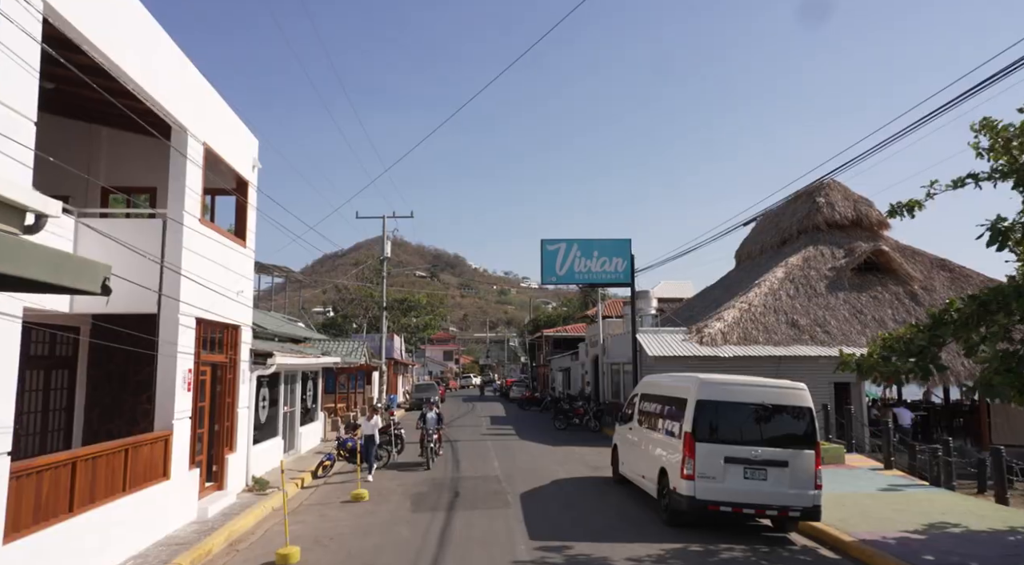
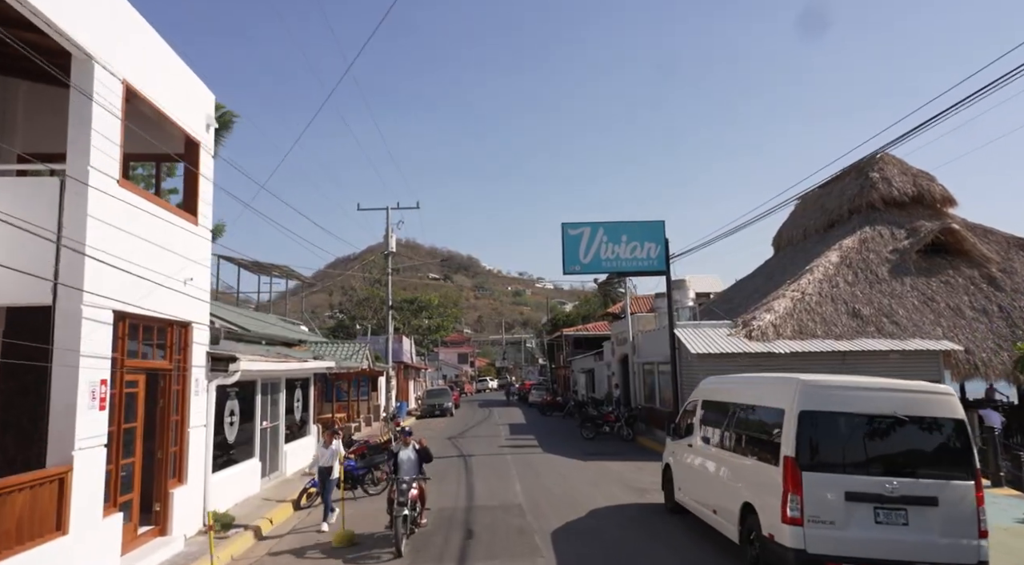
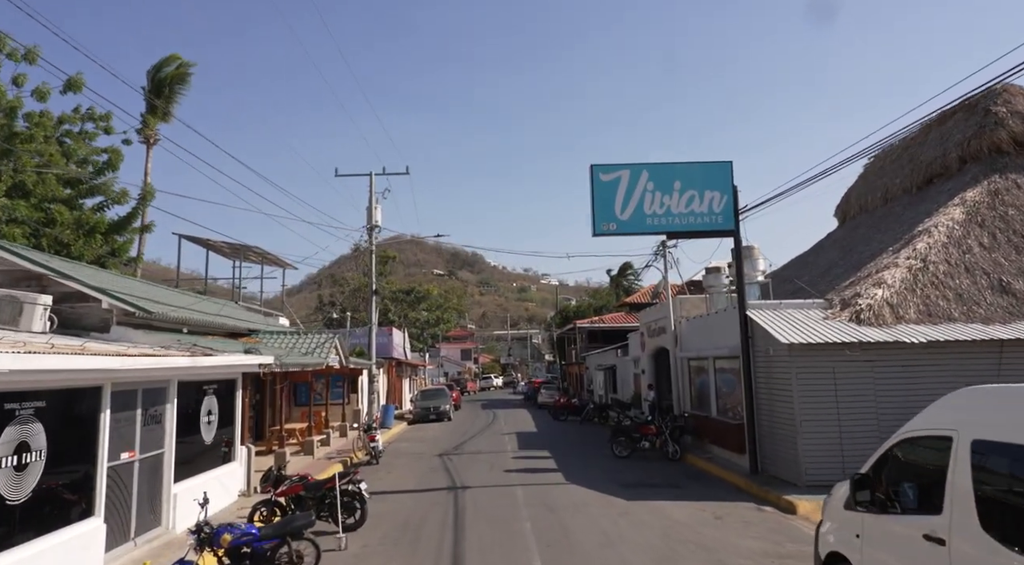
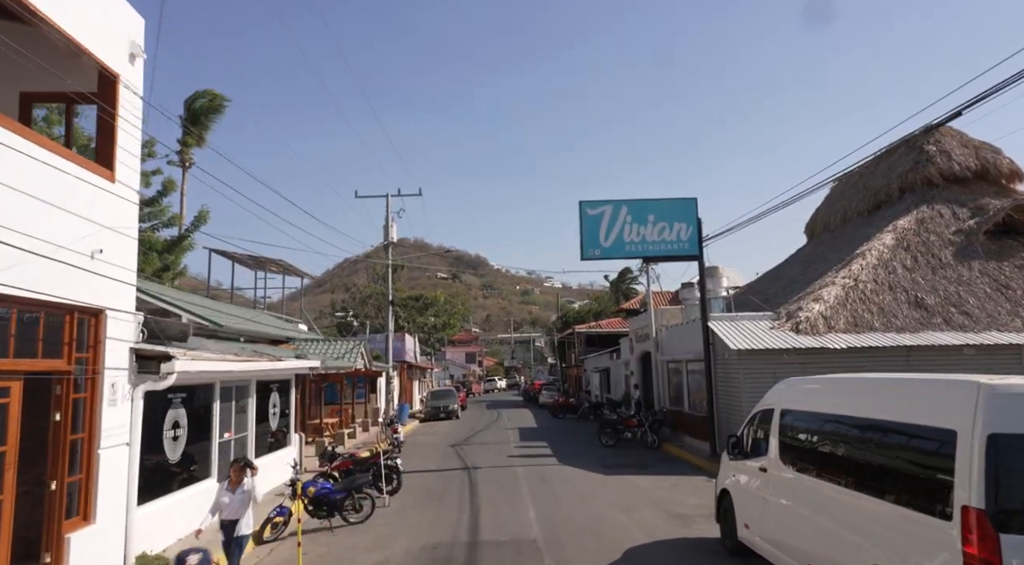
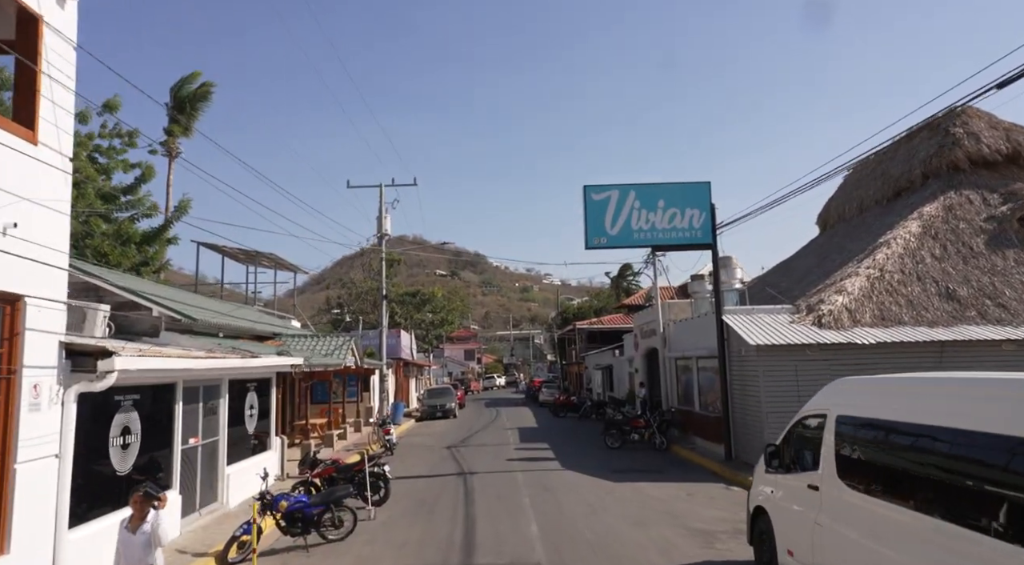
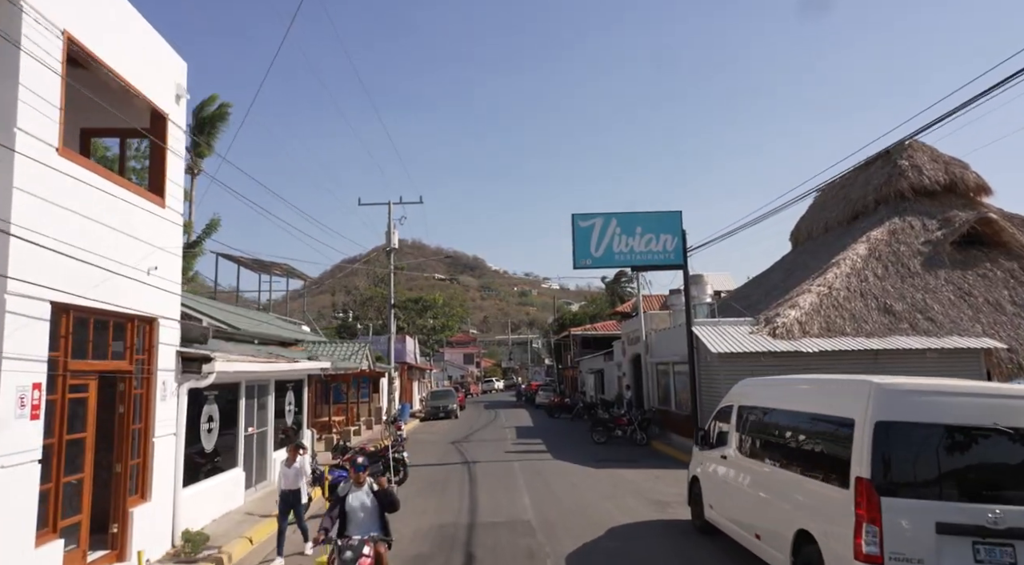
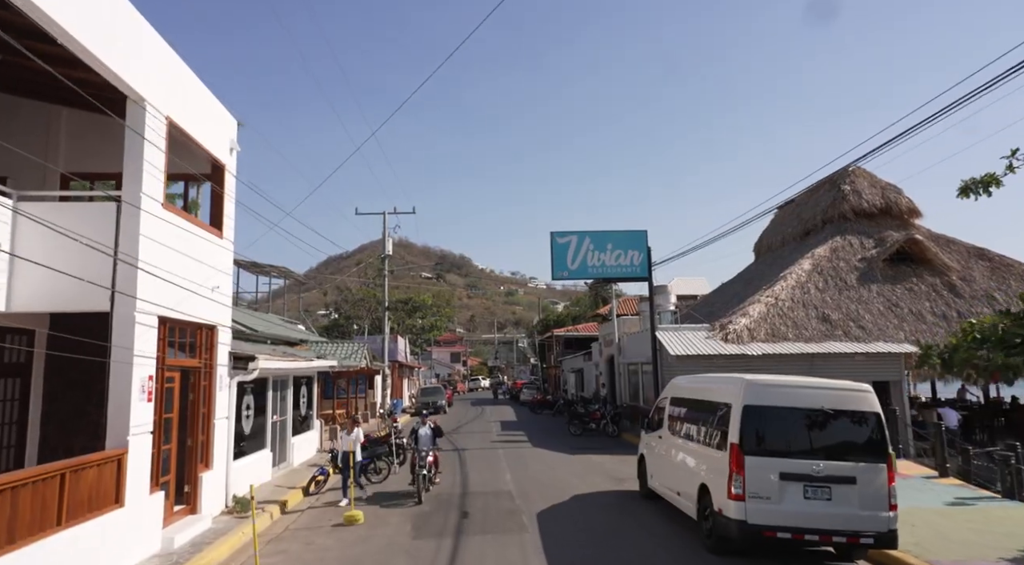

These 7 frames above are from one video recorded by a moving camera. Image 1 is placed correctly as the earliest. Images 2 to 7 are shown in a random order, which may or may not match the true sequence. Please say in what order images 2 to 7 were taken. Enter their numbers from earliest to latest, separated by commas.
7, 2, 6, 4, 5, 3
